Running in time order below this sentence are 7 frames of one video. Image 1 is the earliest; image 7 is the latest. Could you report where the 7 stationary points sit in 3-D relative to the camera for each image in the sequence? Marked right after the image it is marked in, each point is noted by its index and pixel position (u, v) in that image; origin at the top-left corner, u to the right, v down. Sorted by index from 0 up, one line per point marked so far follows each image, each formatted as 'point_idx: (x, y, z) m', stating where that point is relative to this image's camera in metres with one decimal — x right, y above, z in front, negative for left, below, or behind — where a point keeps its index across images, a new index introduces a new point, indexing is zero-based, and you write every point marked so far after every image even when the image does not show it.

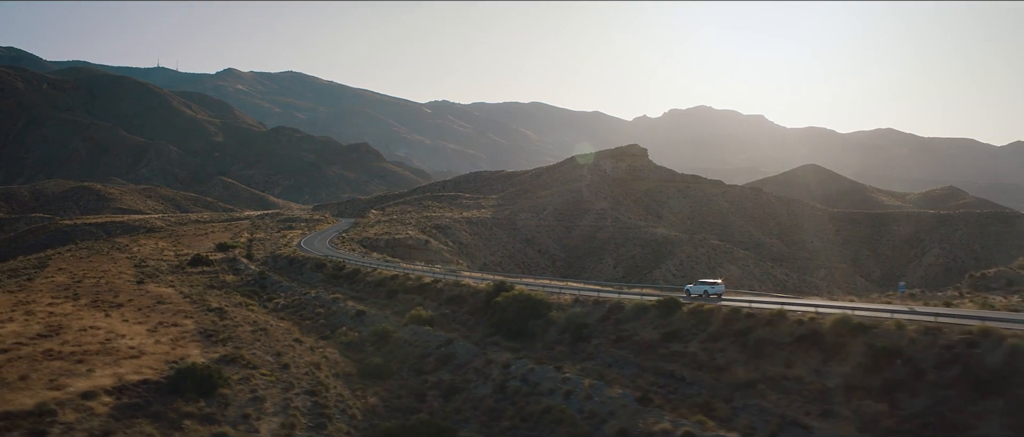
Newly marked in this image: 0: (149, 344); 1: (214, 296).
0: (-7.1, -2.5, +11.3) m
1: (-9.6, -2.5, +18.5) m
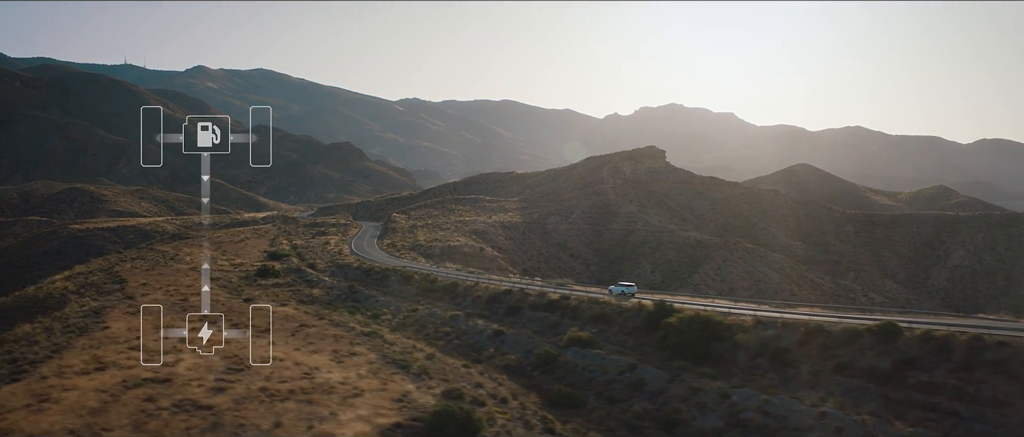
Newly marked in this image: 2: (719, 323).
0: (-2.9, -3.0, +10.6) m
1: (-5.6, -3.0, +17.8) m
2: (+4.9, -2.5, +13.4) m
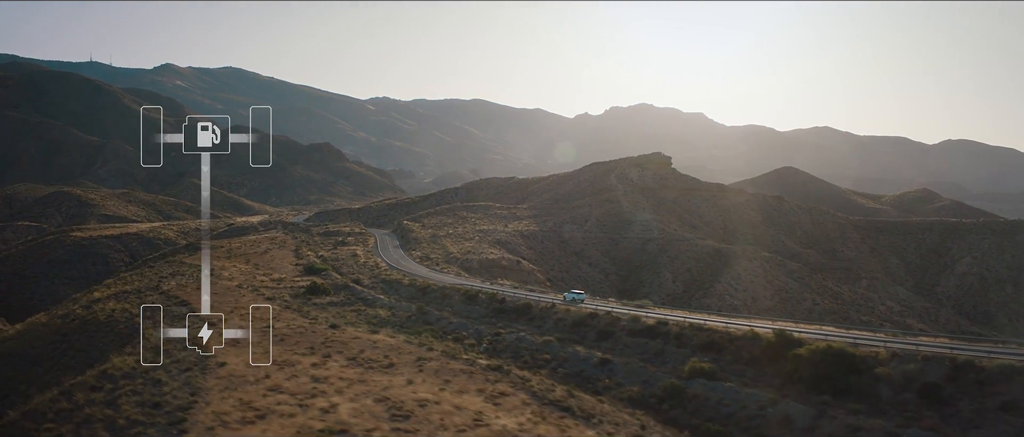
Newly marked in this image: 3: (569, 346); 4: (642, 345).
0: (+0.3, -3.7, +10.3) m
1: (-2.6, -3.8, +17.3) m
2: (+8.0, -3.2, +13.4) m
3: (+1.7, -3.9, +17.6) m
4: (+3.8, -3.7, +16.9) m
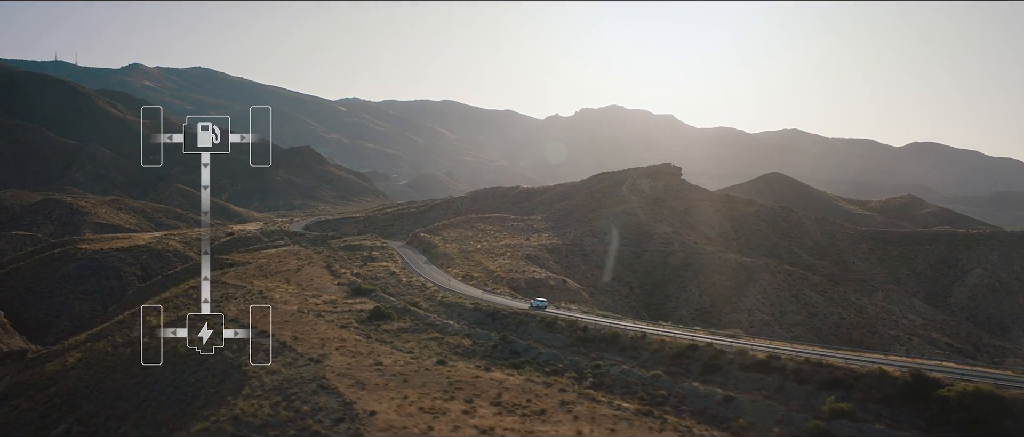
0: (+3.9, -4.7, +10.2) m
1: (+0.8, -4.8, +17.2) m
2: (+11.5, -4.2, +13.5) m
3: (+5.2, -5.0, +17.6) m
4: (+7.3, -4.8, +16.9) m
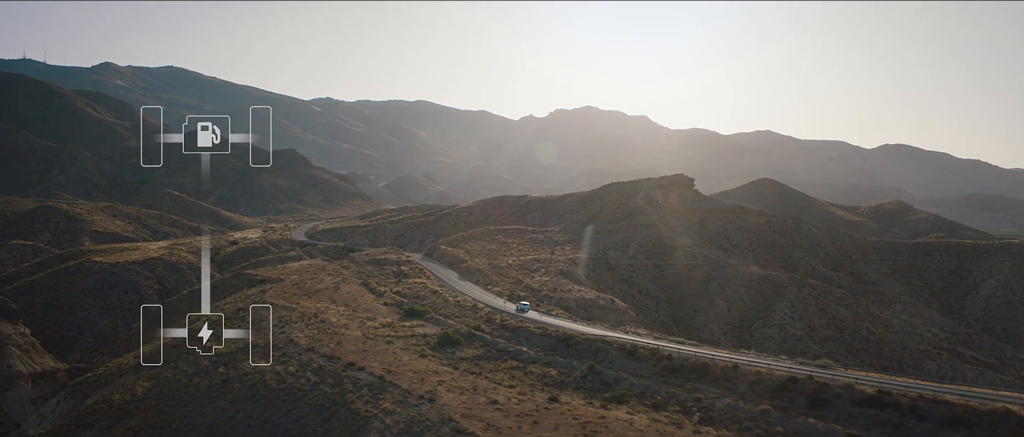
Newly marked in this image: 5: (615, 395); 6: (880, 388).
0: (+7.6, -5.8, +10.3) m
1: (+4.3, -5.9, +17.2) m
2: (+15.1, -5.3, +13.8) m
3: (+8.7, -6.1, +17.7) m
4: (+10.8, -5.9, +17.1) m
5: (+3.7, -6.1, +19.9) m
6: (+11.6, -5.4, +18.1) m
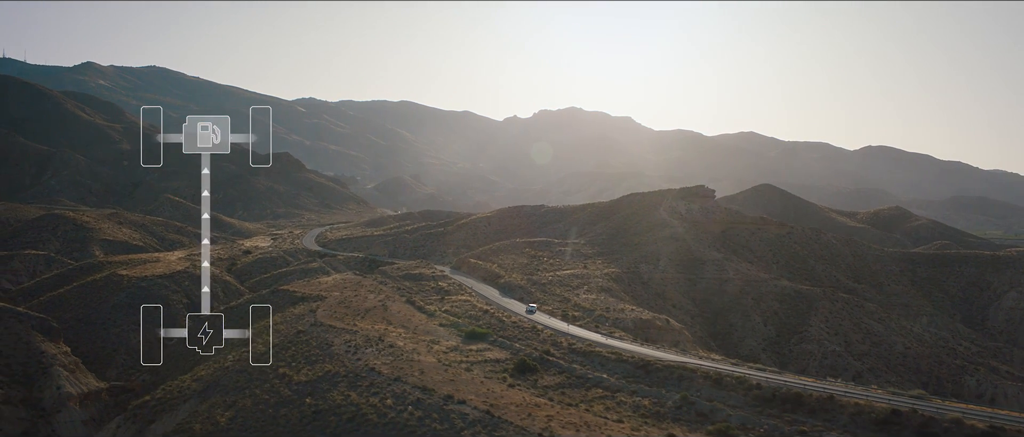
0: (+11.4, -6.9, +10.5) m
1: (+8.0, -7.1, +17.3) m
2: (+18.8, -6.5, +14.0) m
3: (+12.4, -7.3, +17.9) m
4: (+14.5, -7.1, +17.3) m
5: (+7.4, -7.4, +20.1) m
6: (+15.3, -6.6, +18.3) m
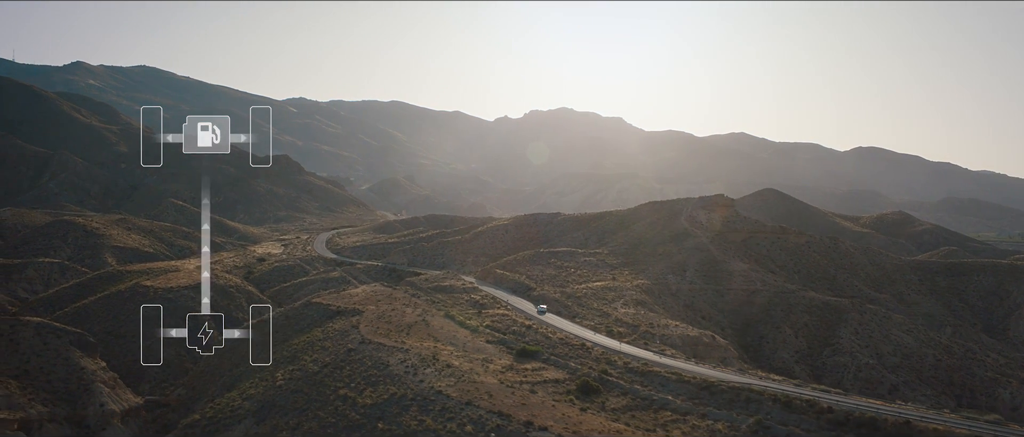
0: (+14.4, -7.9, +10.6) m
1: (+11.0, -8.1, +17.5) m
2: (+21.9, -7.5, +14.2) m
3: (+15.4, -8.3, +18.1) m
4: (+17.5, -8.1, +17.5) m
5: (+10.4, -8.4, +20.2) m
6: (+18.3, -7.6, +18.5) m
